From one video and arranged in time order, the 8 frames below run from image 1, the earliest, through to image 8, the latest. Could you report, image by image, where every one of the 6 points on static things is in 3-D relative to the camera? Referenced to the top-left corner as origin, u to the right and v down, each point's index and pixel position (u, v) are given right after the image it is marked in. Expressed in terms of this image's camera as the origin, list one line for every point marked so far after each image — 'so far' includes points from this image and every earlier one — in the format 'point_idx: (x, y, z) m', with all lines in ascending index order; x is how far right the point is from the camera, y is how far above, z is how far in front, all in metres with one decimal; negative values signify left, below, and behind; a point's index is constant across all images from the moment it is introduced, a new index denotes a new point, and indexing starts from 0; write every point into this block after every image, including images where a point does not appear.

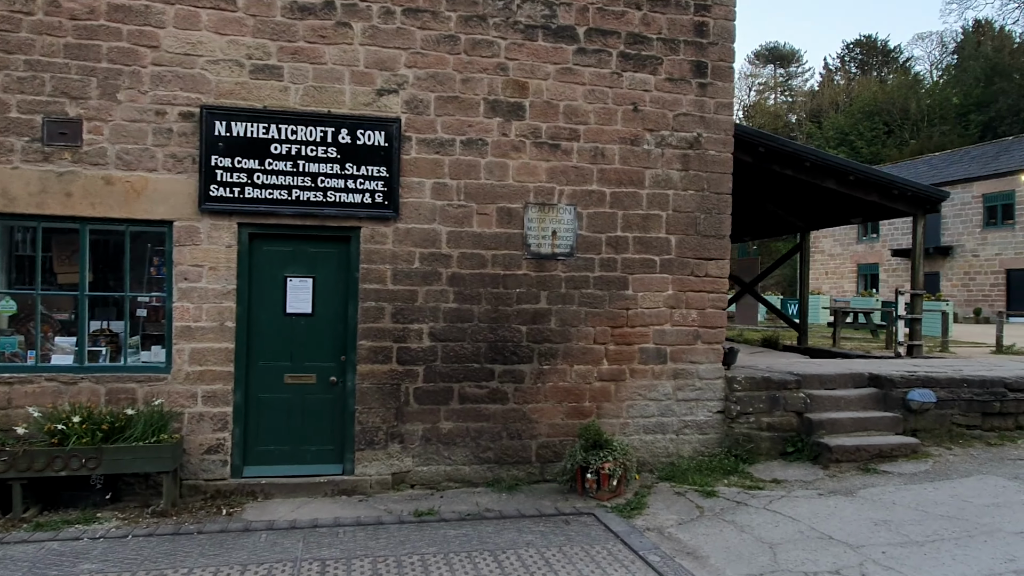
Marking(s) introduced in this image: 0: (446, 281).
0: (-0.5, +0.1, +5.3) m
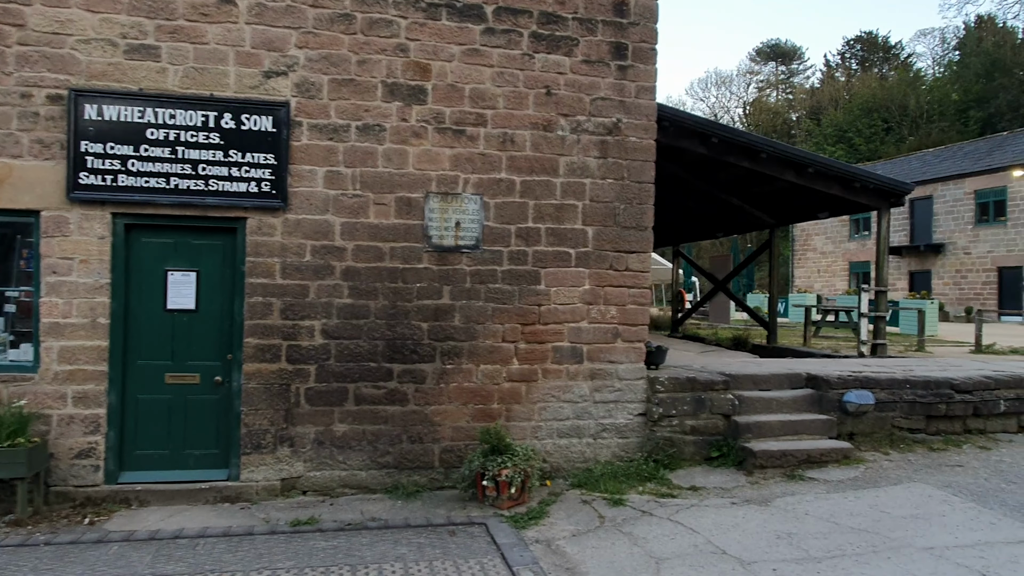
0: (-1.2, +0.1, +5.0) m
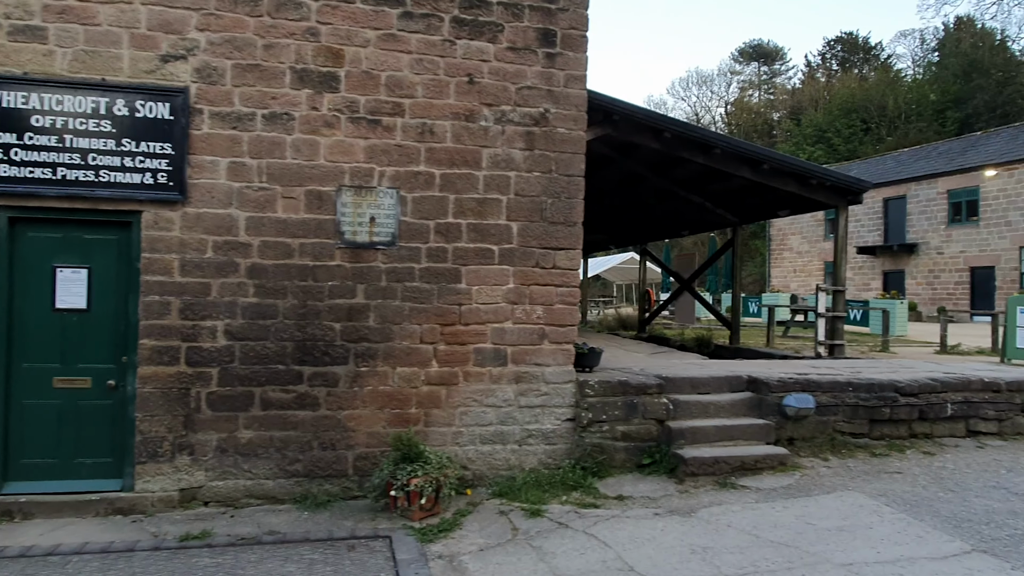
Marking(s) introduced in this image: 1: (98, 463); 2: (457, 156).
0: (-1.7, +0.1, +4.7) m
1: (-2.6, -1.1, +4.6) m
2: (-0.4, +0.9, +5.0) m
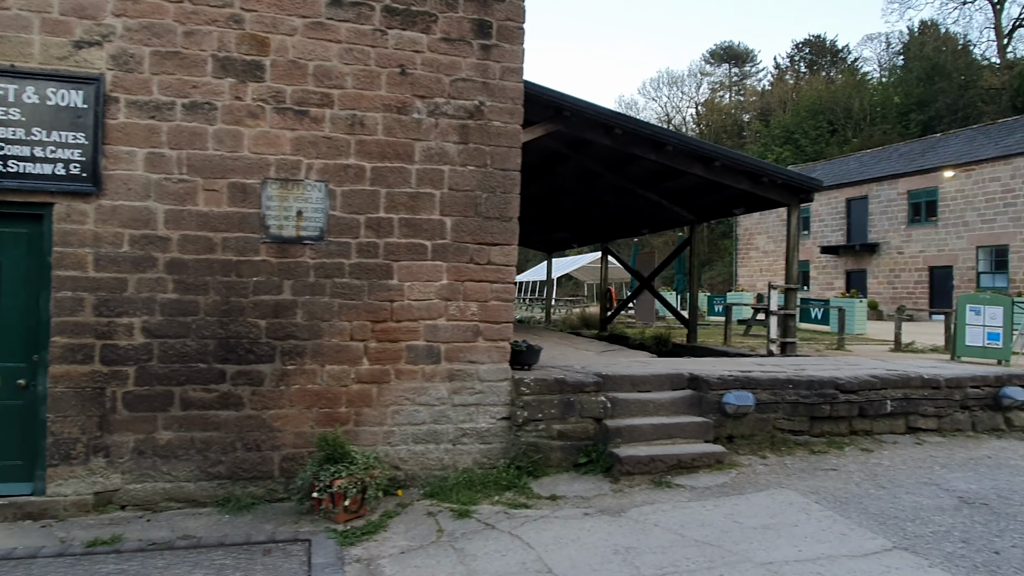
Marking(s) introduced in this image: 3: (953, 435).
0: (-2.2, +0.1, +4.5) m
1: (-3.0, -1.1, +4.4) m
2: (-0.8, +0.9, +4.9) m
3: (+3.7, -1.2, +6.1) m
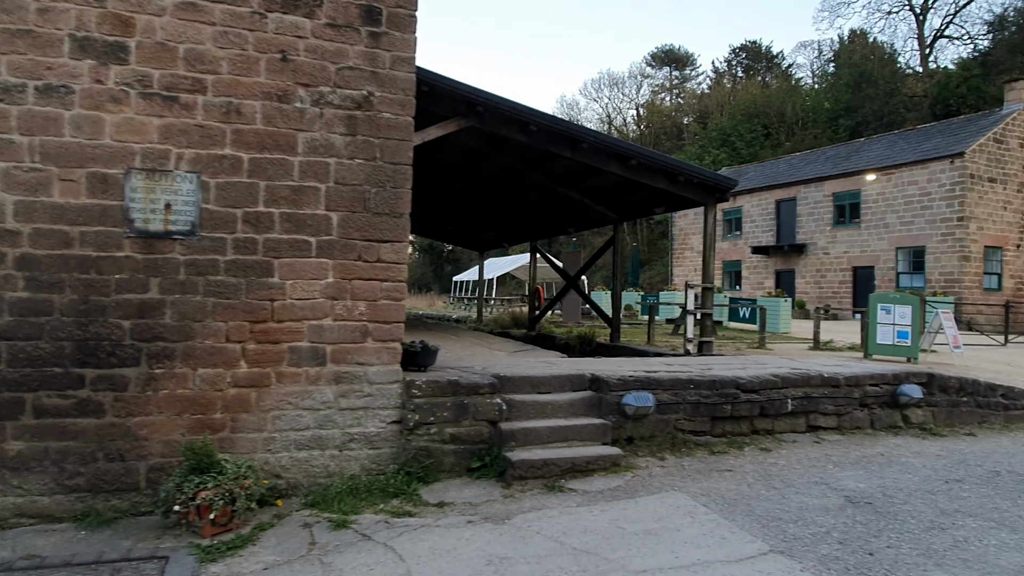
0: (-2.8, +0.1, +4.1) m
1: (-3.7, -1.1, +3.9) m
2: (-1.5, +0.9, +4.6) m
3: (+2.9, -1.2, +6.1) m
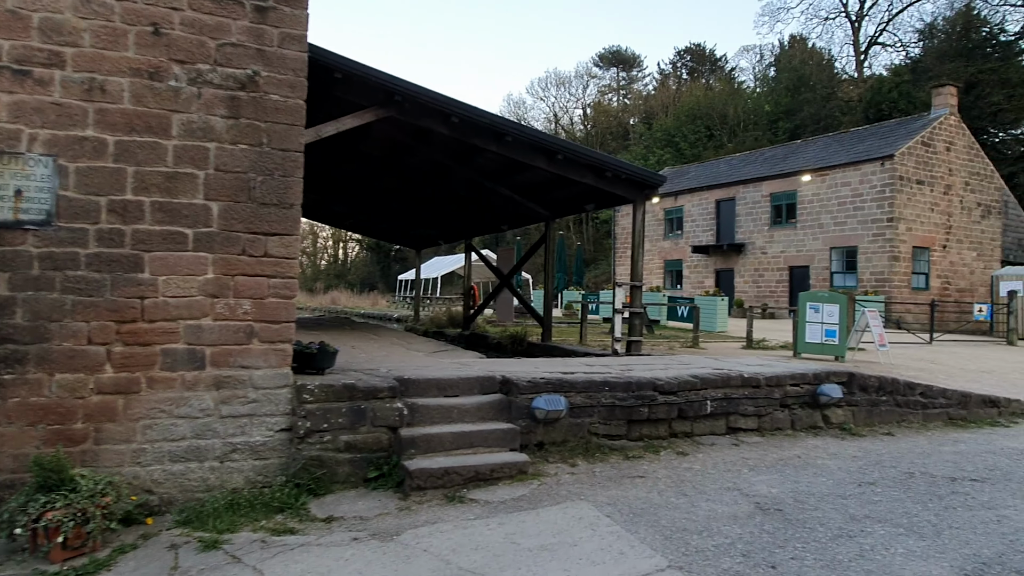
0: (-3.4, +0.2, +3.6) m
1: (-4.2, -1.0, +3.4) m
2: (-2.1, +1.0, +4.2) m
3: (+2.1, -1.2, +6.0) m
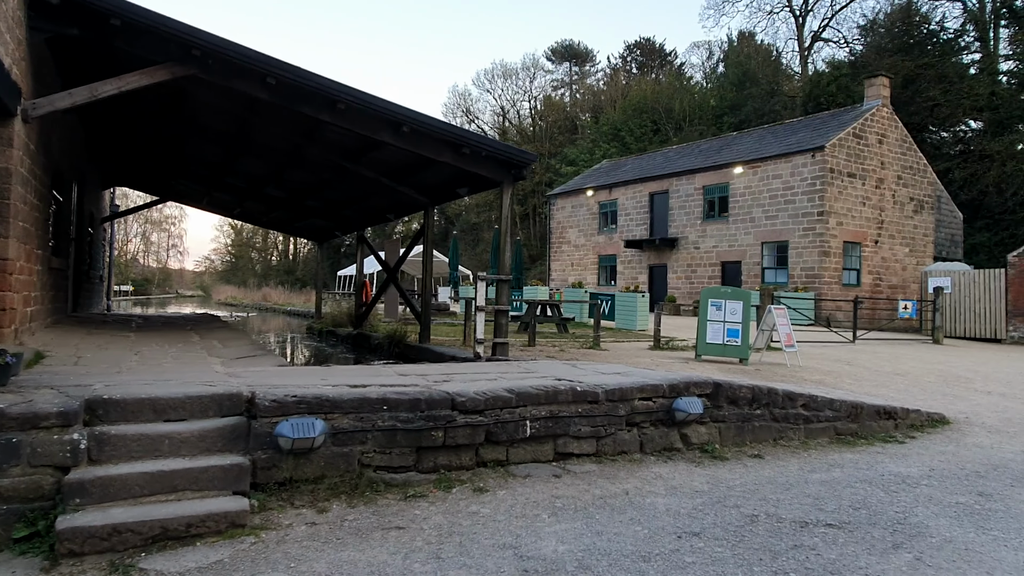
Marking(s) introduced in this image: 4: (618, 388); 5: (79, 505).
0: (-4.7, +0.2, +2.3) m
1: (-5.6, -1.0, +2.0) m
2: (-3.5, +1.0, +2.9) m
3: (+0.7, -1.2, +4.9) m
4: (+0.7, -0.7, +5.0) m
5: (-2.0, -1.0, +3.4) m
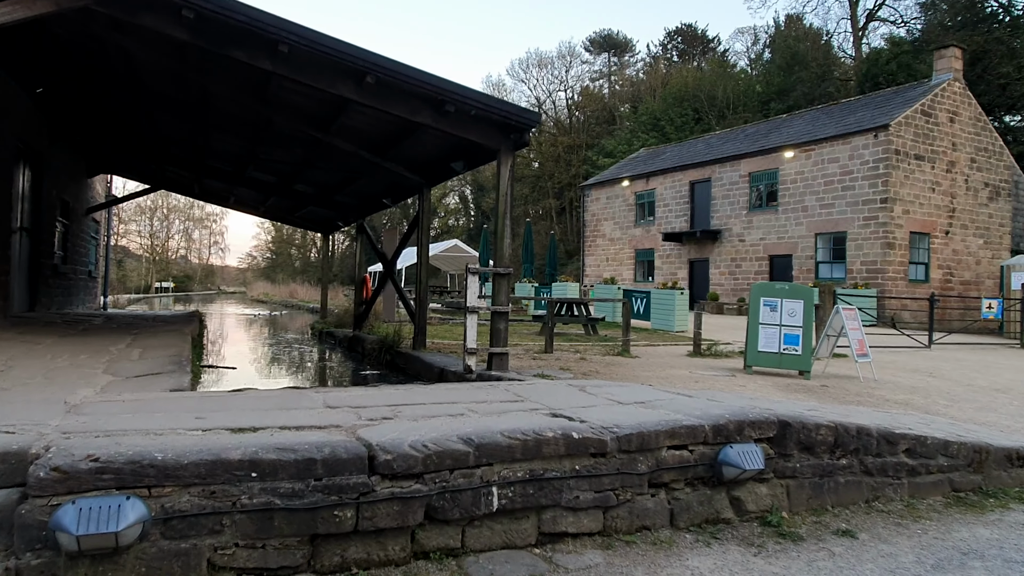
0: (-5.0, +0.2, +0.9) m
1: (-5.9, -1.0, +0.7) m
2: (-3.8, +1.0, +1.5) m
3: (+0.5, -1.1, +3.3) m
4: (+0.6, -0.7, +3.4) m
5: (-2.2, -1.0, +1.9) m
